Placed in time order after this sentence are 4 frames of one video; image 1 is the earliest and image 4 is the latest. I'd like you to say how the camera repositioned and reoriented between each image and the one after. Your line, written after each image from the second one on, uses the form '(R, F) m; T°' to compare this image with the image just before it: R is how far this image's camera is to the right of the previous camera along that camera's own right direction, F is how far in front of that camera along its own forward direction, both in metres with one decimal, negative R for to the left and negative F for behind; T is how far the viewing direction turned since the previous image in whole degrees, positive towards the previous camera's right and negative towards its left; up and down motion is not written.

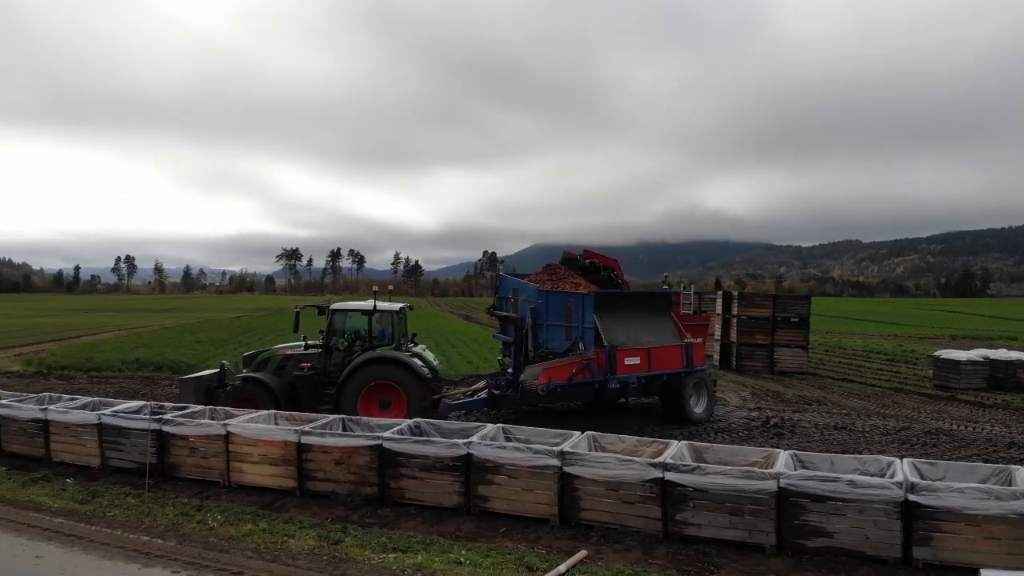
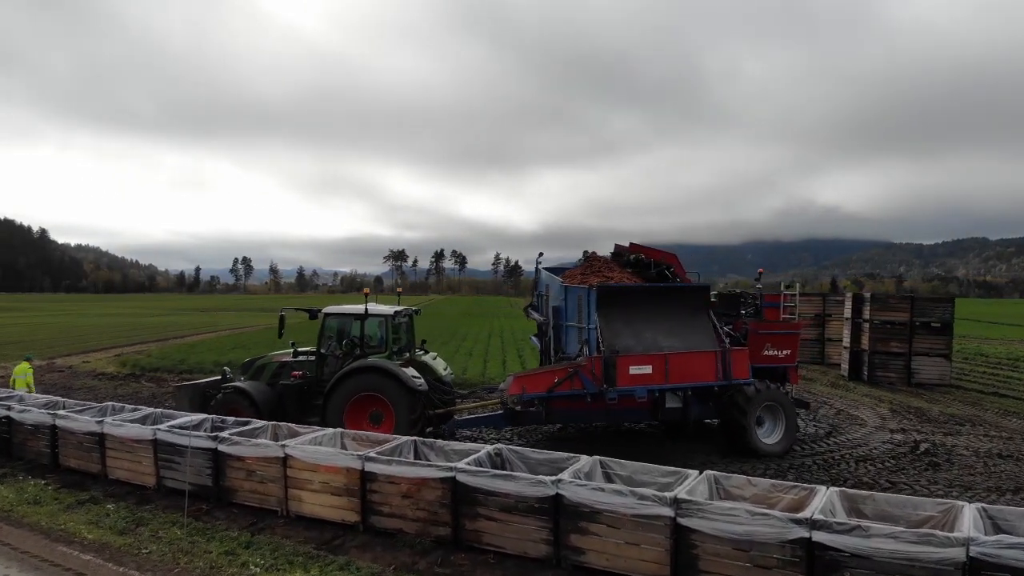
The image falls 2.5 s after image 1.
(0.0, +1.3) m; -9°
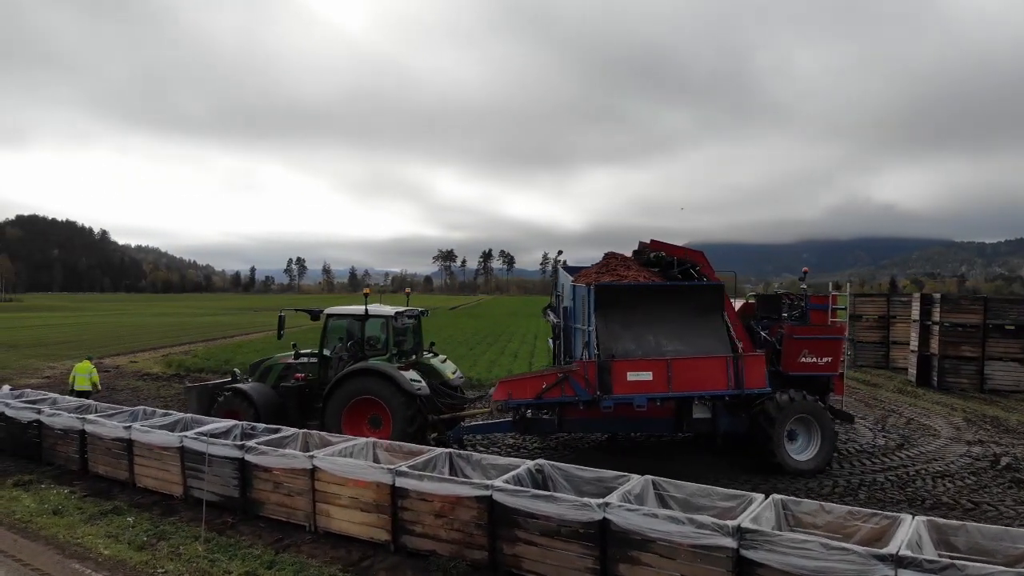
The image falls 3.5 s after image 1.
(0.0, +0.5) m; -4°
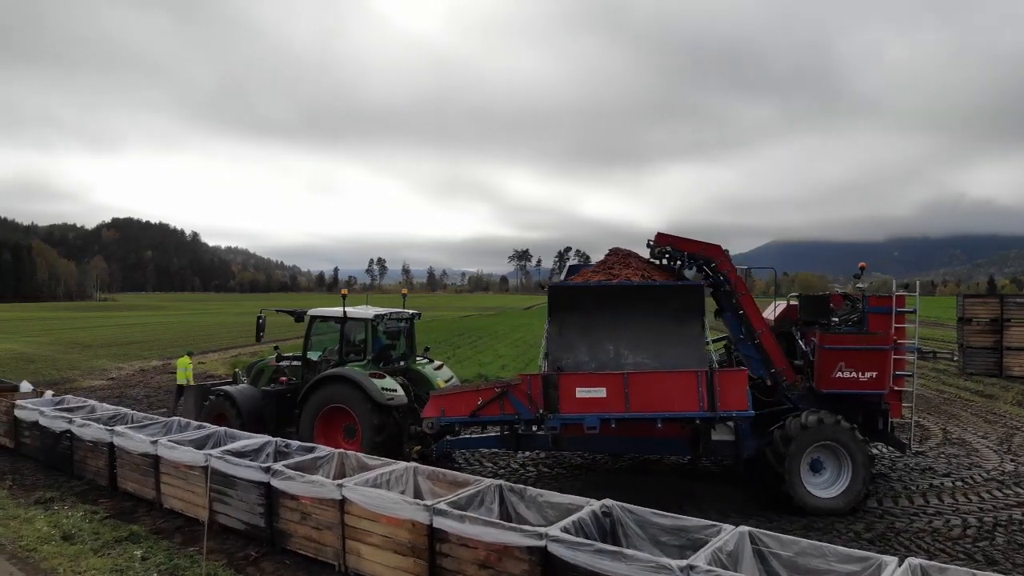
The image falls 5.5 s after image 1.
(+0.1, +1.0) m; -7°
